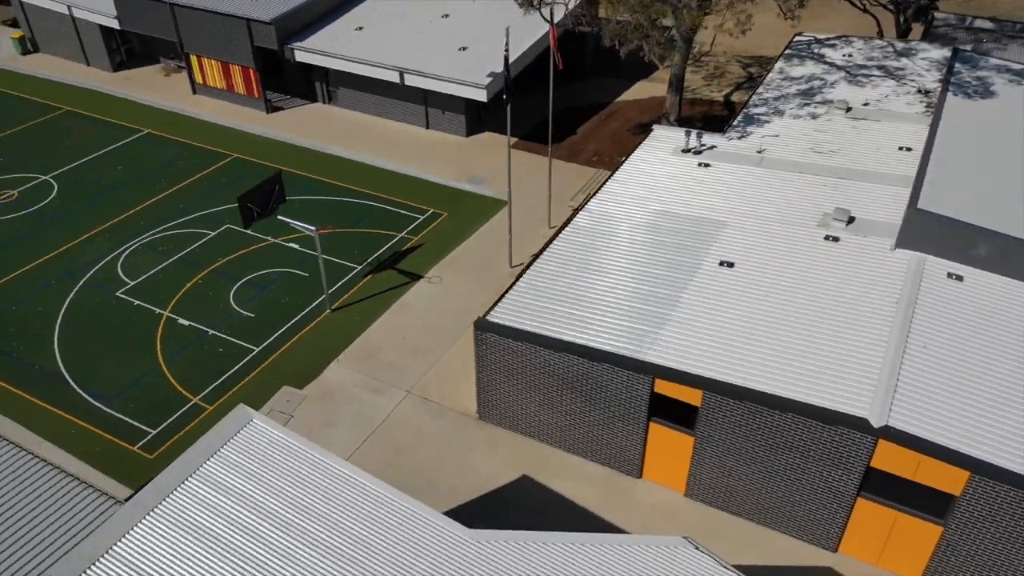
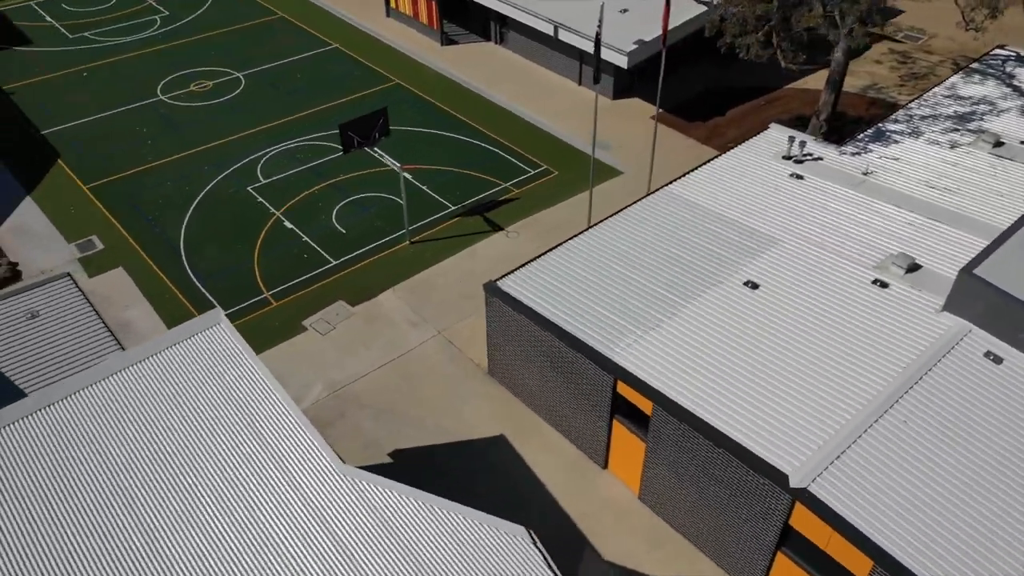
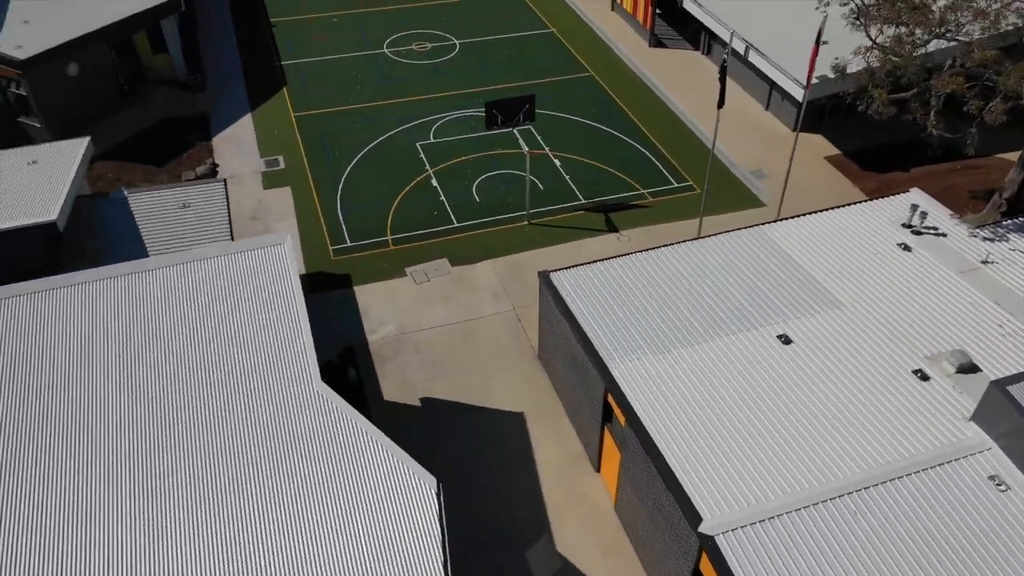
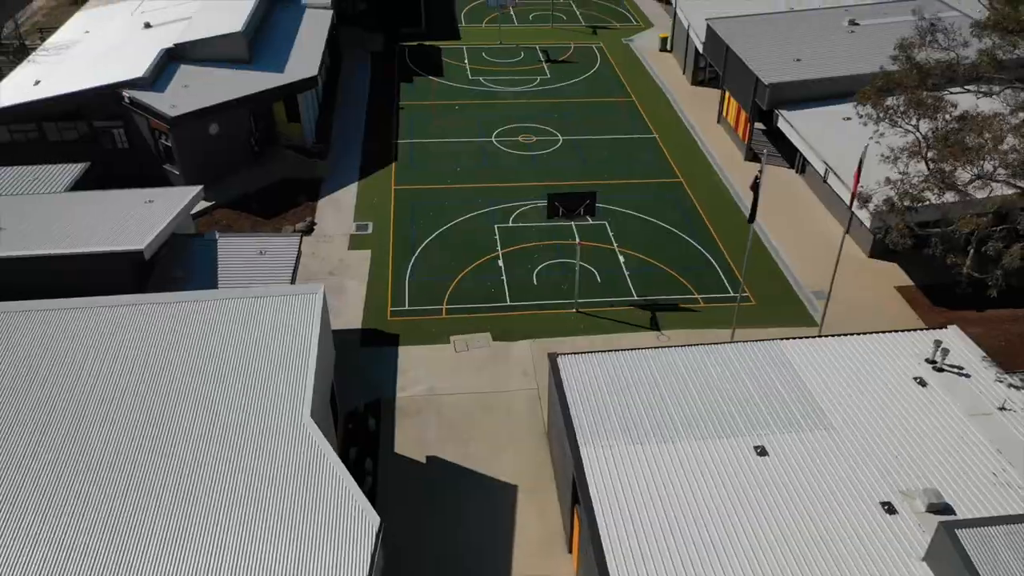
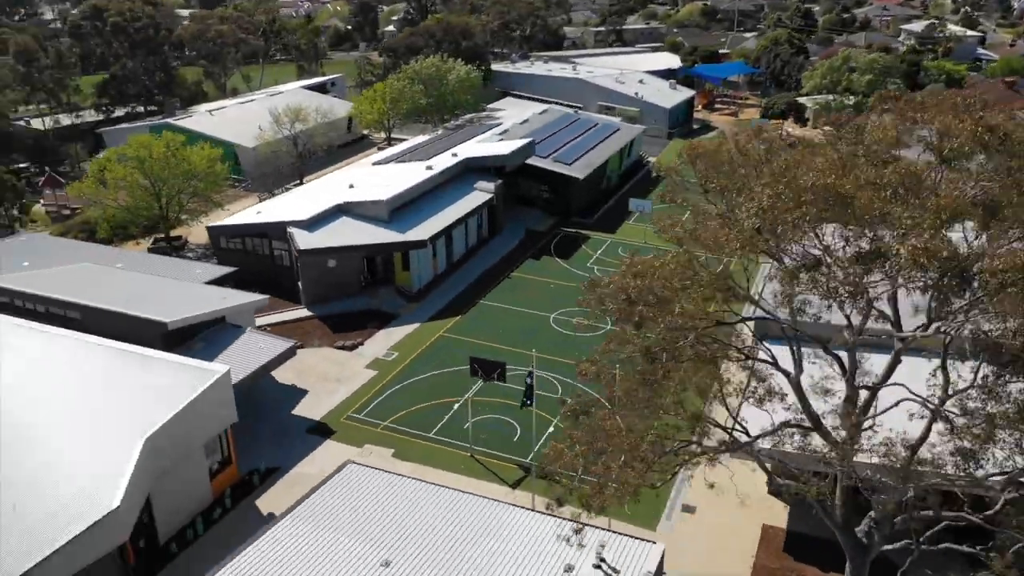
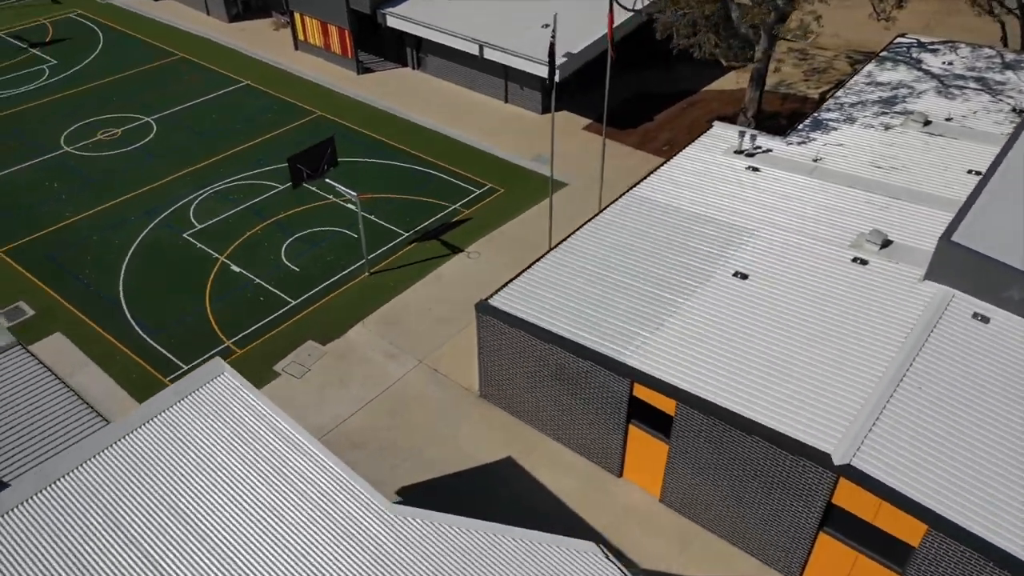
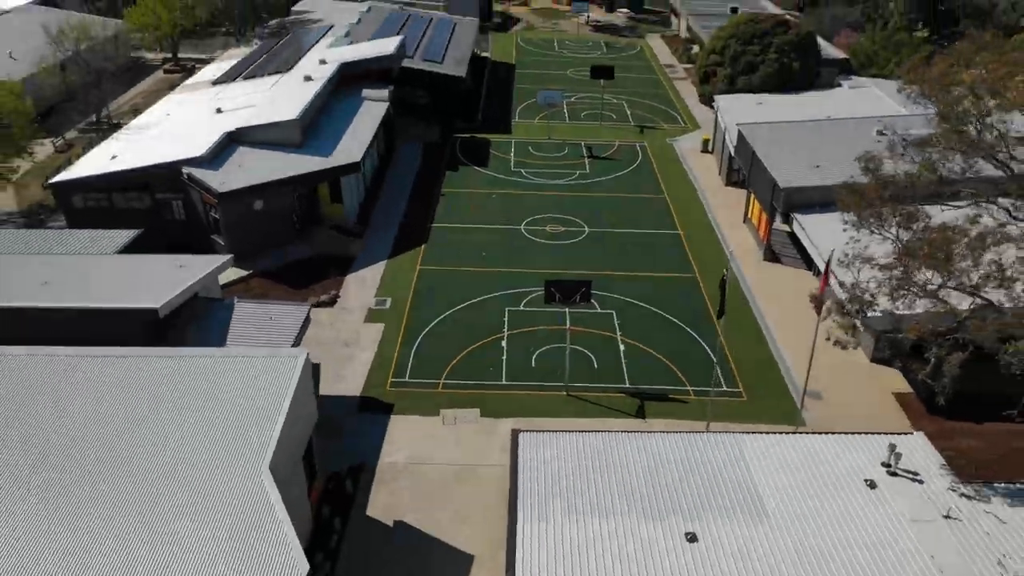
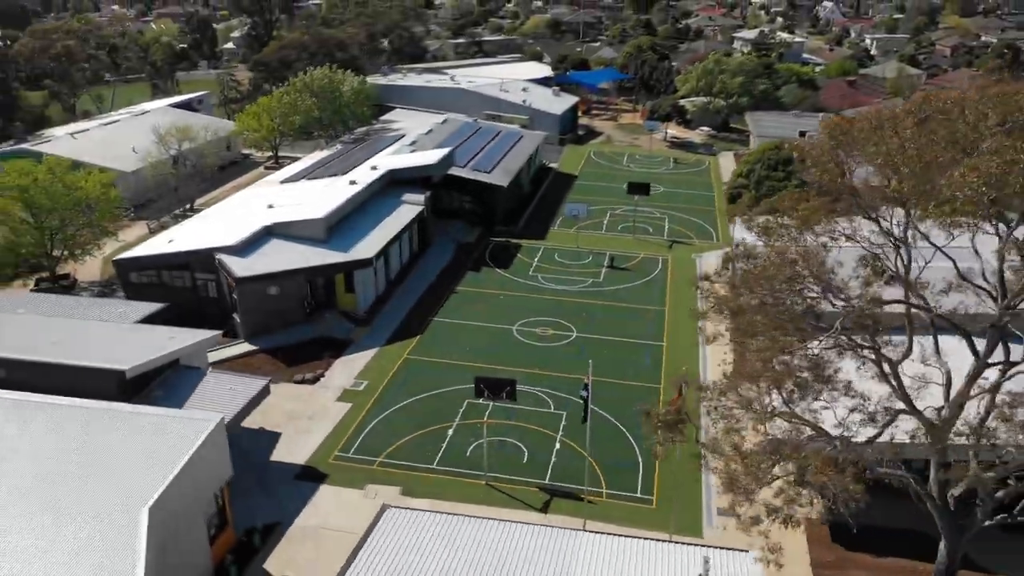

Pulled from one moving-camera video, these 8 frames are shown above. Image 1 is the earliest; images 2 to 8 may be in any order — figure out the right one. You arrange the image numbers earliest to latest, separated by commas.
6, 2, 3, 4, 7, 8, 5
